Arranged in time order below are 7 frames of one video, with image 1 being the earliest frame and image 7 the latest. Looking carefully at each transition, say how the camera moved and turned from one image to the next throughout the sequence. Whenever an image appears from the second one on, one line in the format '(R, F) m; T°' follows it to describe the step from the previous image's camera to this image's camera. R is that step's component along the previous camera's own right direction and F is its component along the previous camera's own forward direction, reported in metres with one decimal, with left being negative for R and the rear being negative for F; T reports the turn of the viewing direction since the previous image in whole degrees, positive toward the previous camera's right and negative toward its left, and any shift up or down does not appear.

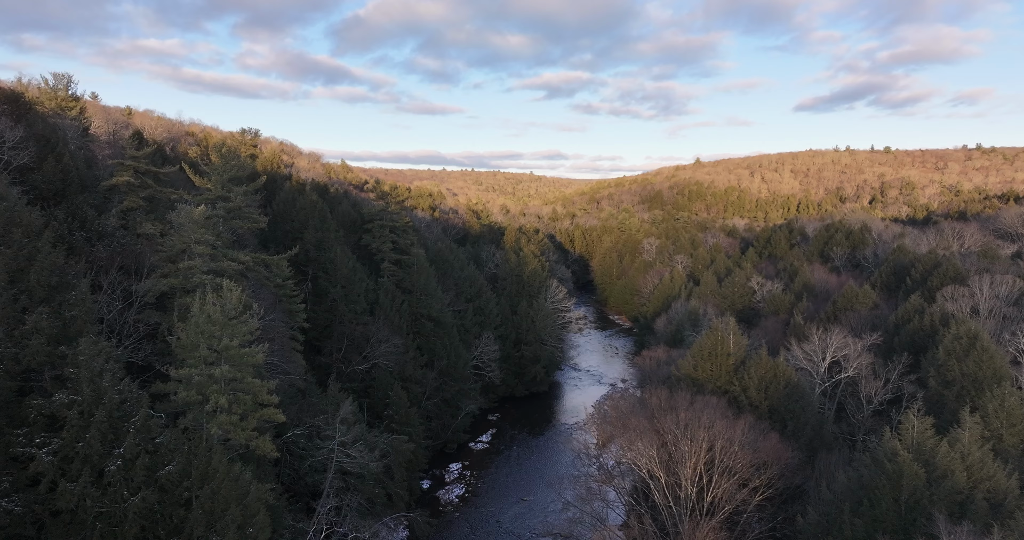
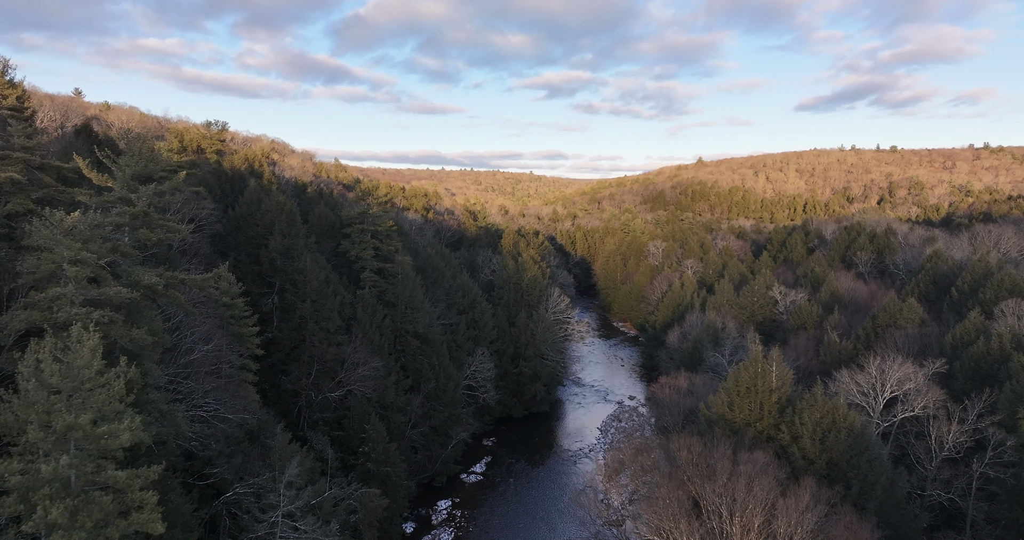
(+0.2, +4.4) m; 0°
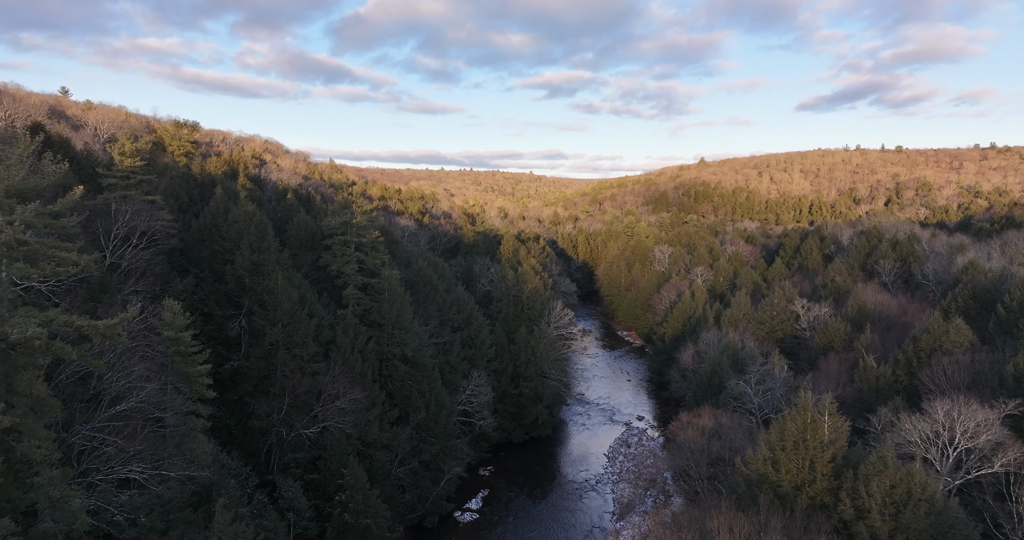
(+0.1, +3.4) m; 0°
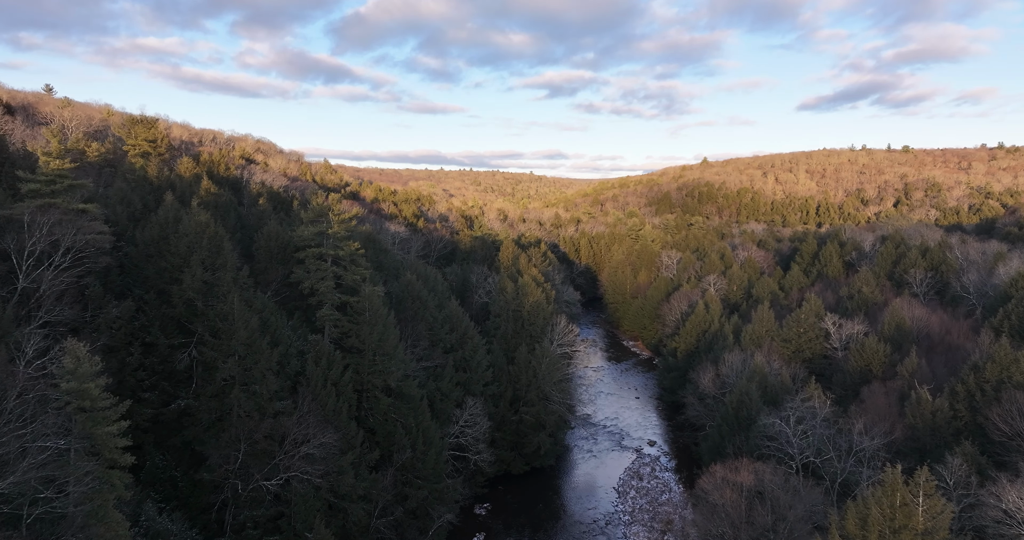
(+0.1, +3.9) m; 0°
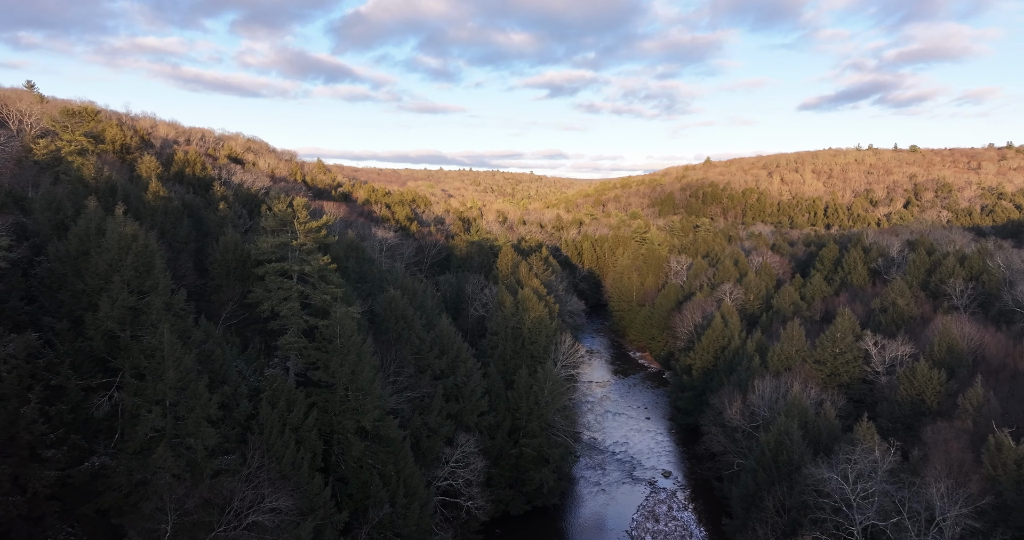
(+0.1, +4.2) m; 0°
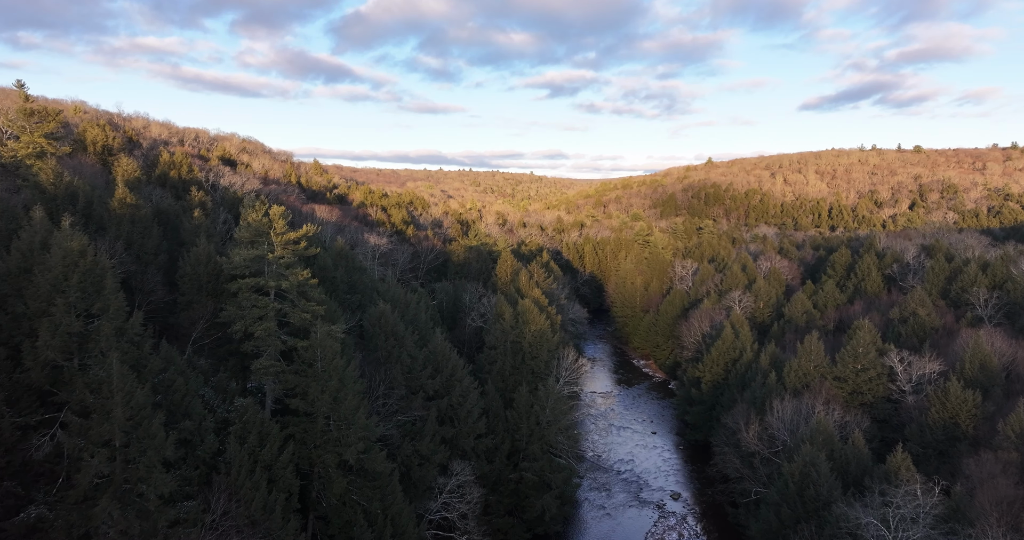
(0.0, +2.2) m; 0°
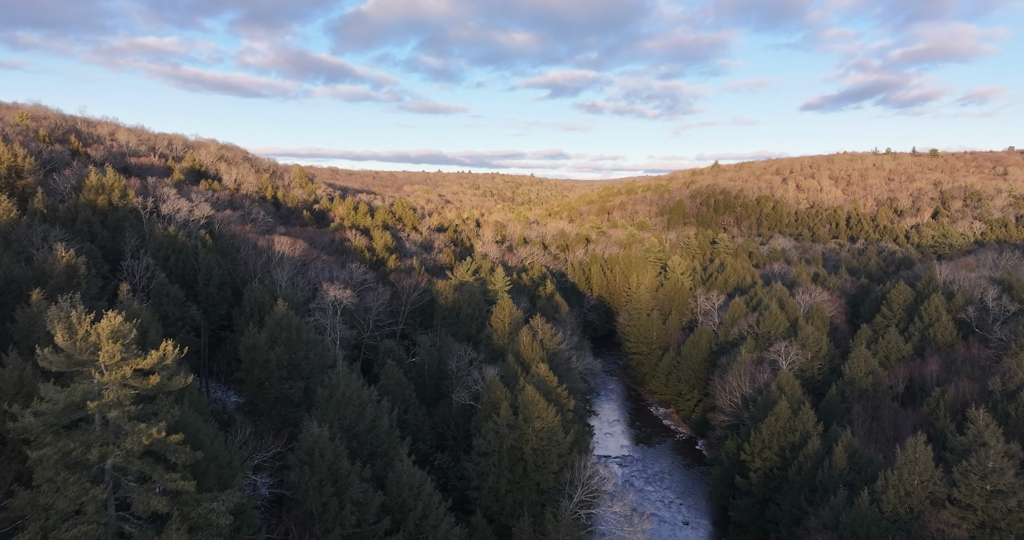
(+0.1, +8.6) m; 0°
